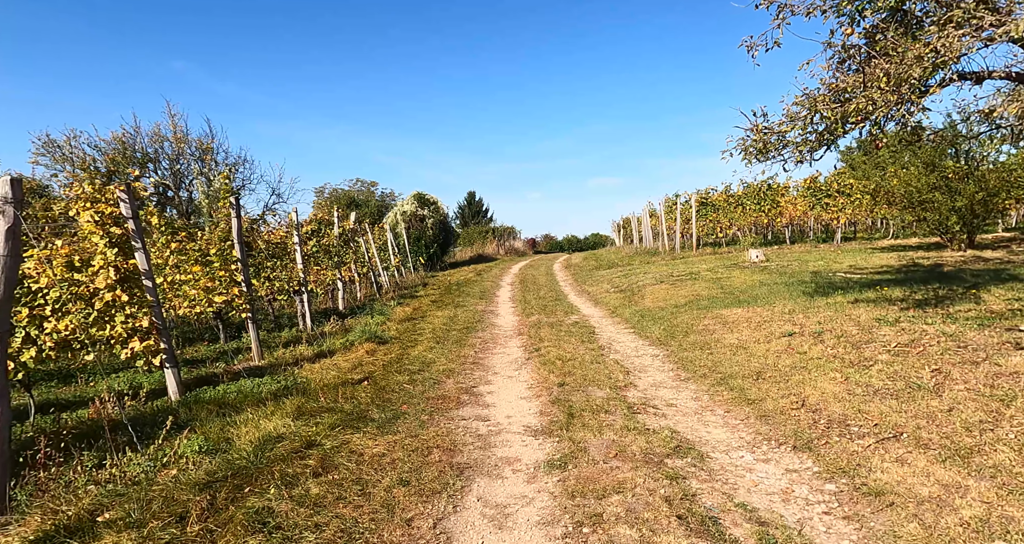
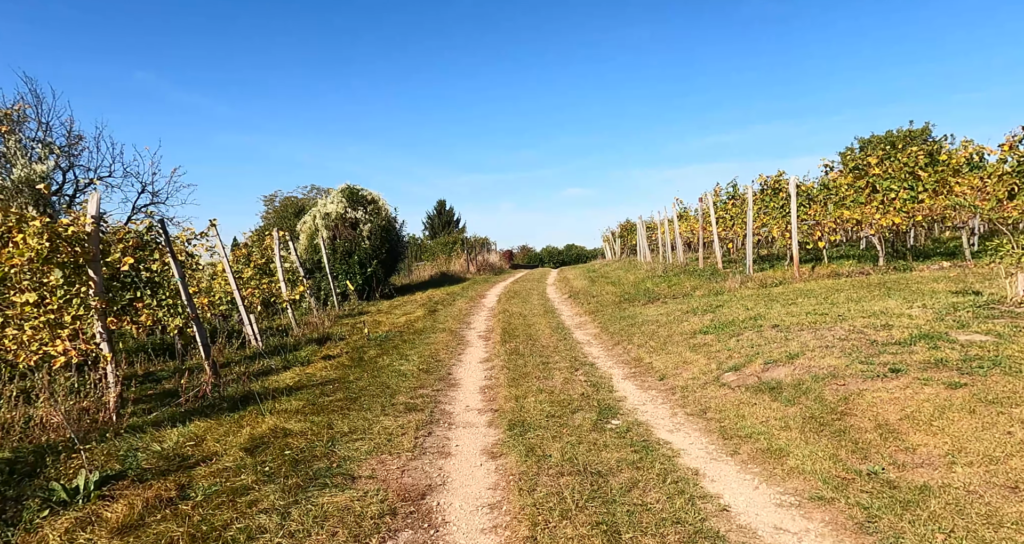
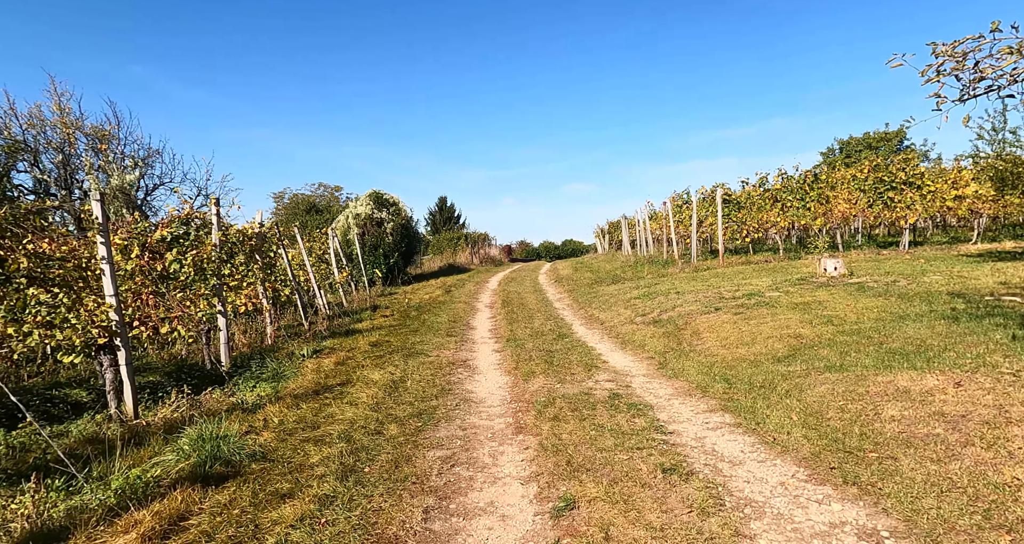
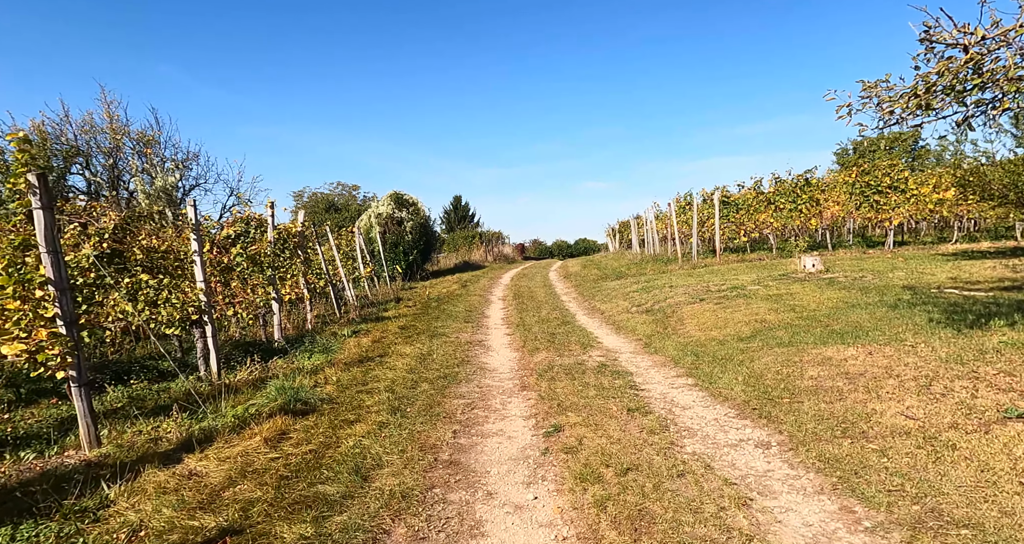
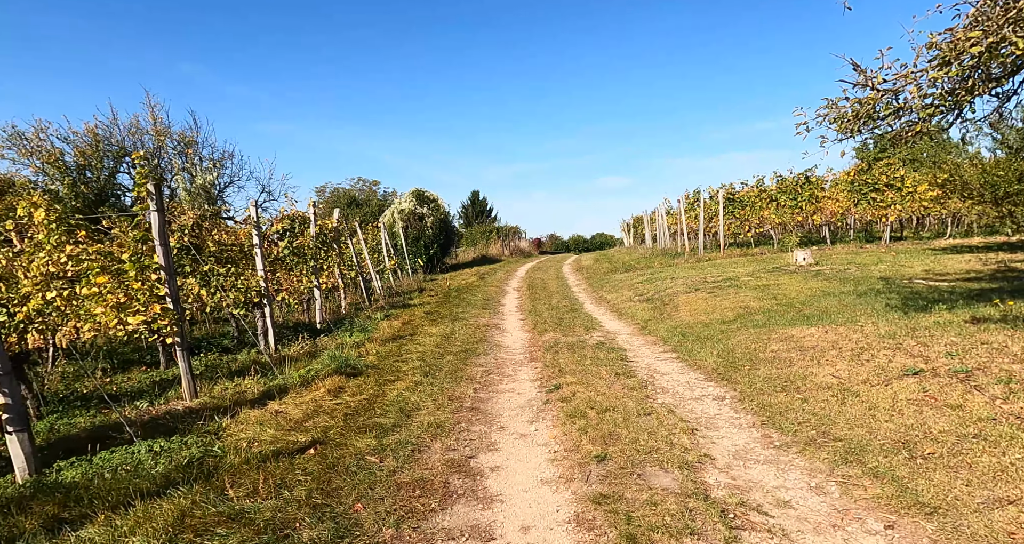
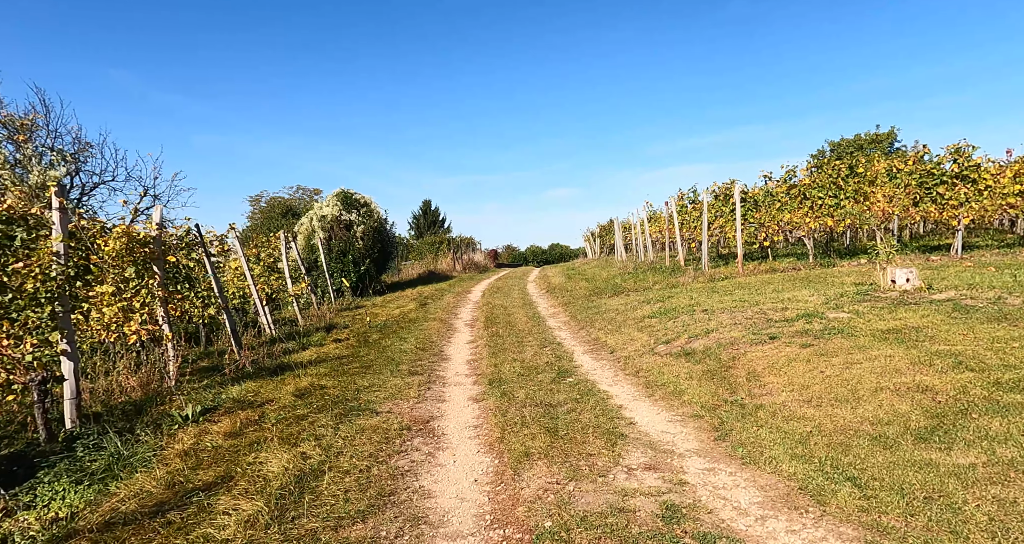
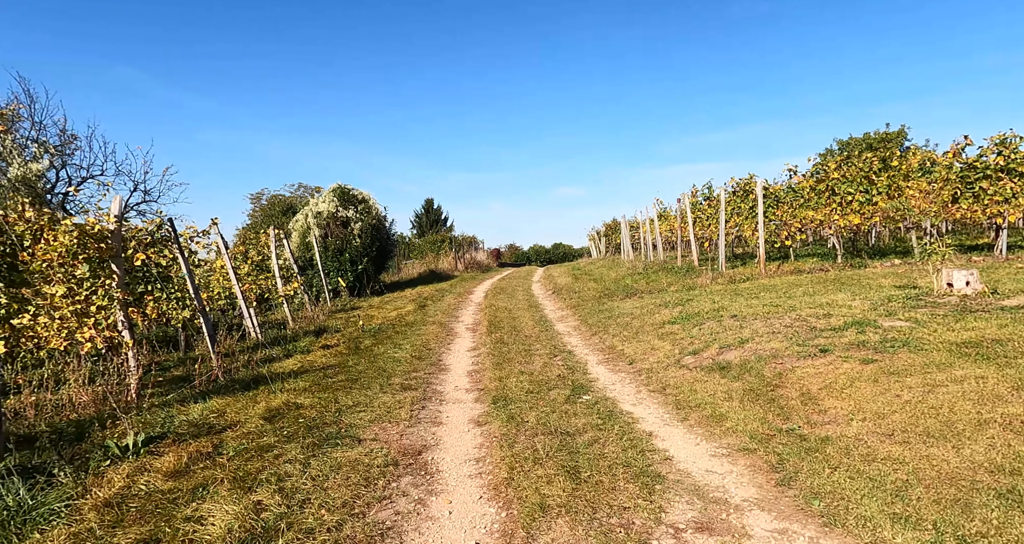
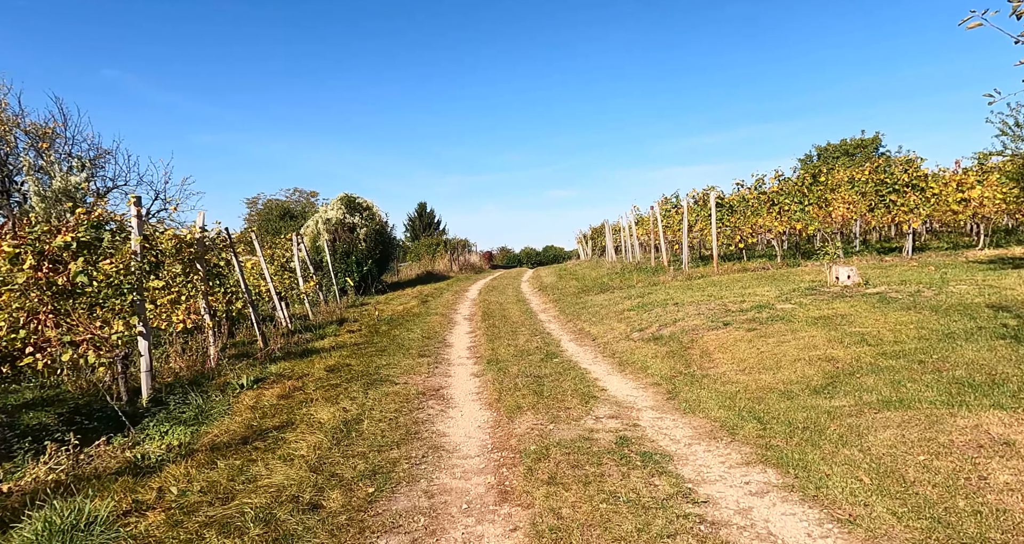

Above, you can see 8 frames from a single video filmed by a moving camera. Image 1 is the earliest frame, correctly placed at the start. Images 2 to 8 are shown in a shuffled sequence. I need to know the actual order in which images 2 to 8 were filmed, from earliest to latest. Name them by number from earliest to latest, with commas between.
5, 4, 3, 8, 6, 7, 2
